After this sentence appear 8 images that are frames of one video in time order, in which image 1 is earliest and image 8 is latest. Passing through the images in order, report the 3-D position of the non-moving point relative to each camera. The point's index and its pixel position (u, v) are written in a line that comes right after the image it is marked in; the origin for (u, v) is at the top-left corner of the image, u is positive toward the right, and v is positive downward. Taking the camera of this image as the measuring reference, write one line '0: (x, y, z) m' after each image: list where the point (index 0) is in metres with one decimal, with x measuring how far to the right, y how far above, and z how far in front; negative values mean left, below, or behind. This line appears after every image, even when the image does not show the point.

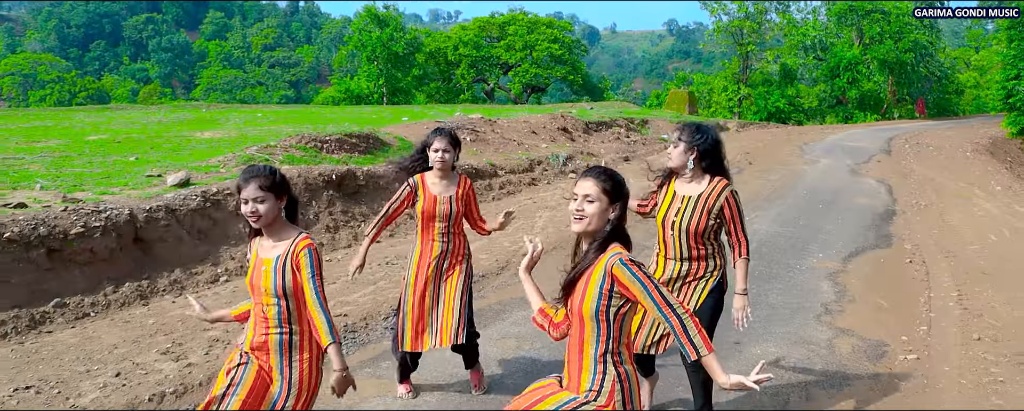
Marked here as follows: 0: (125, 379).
0: (-1.9, -0.9, +4.6) m
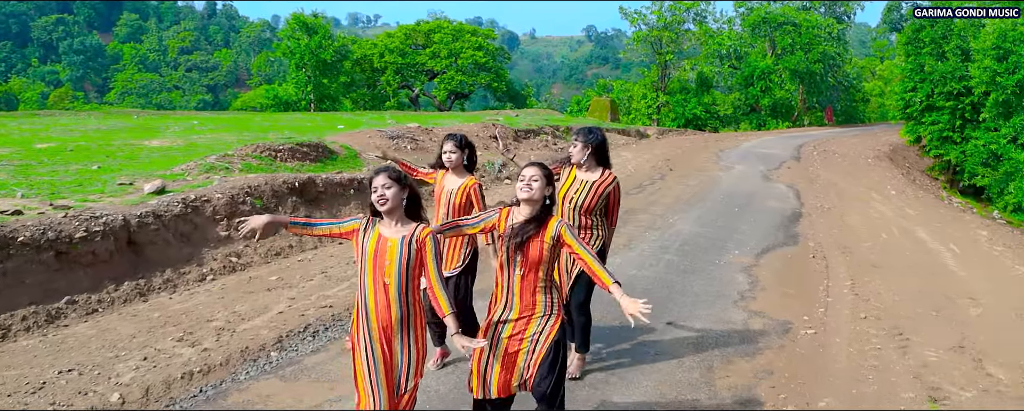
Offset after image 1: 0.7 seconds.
0: (-2.1, -0.9, +5.4) m
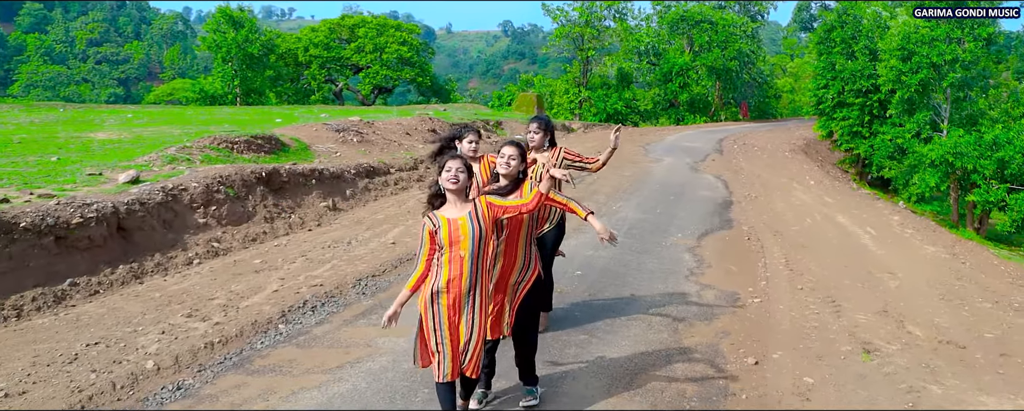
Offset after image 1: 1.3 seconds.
0: (-2.1, -0.8, +5.8) m
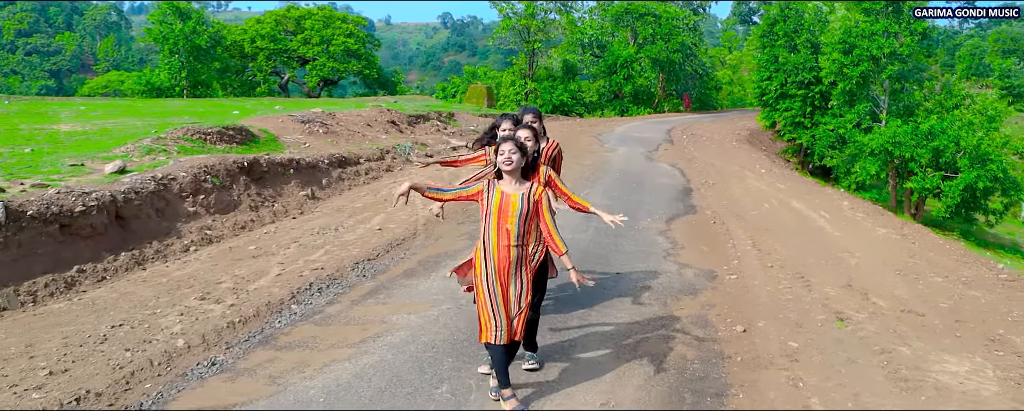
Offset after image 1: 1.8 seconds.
0: (-2.1, -0.7, +6.1) m
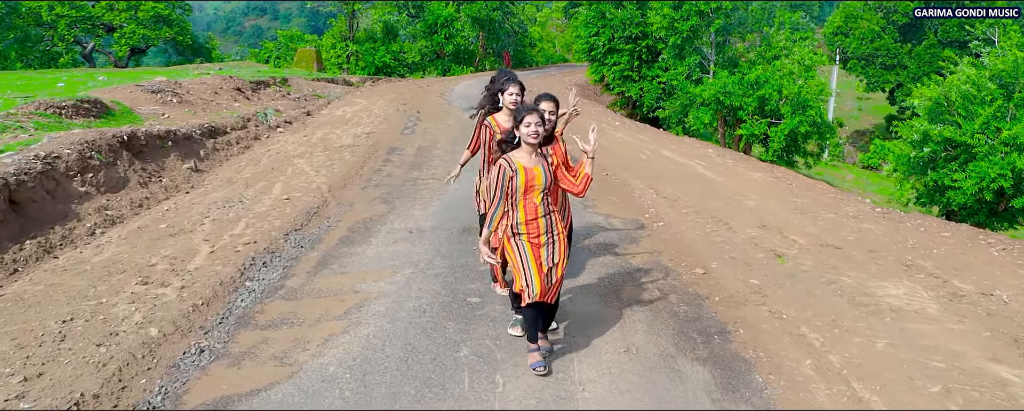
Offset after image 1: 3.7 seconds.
0: (-2.2, -0.6, +5.7) m
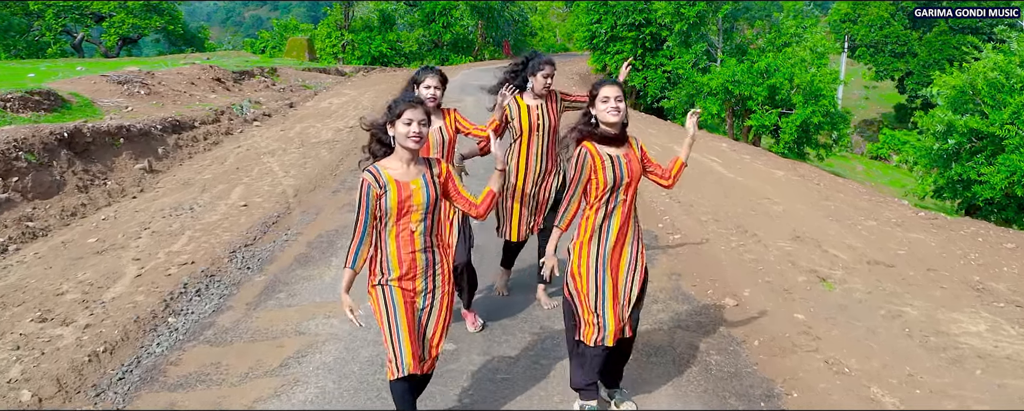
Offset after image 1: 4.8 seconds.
0: (-2.3, -0.7, +4.5) m
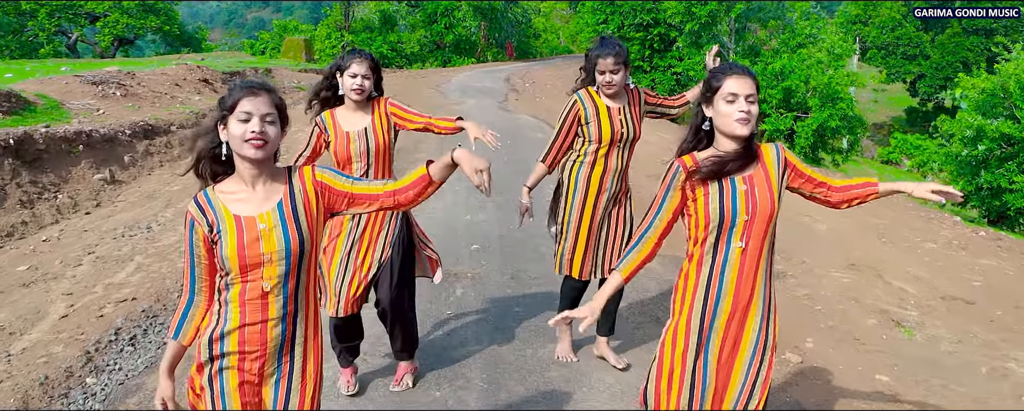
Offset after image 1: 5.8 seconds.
0: (-2.3, -0.8, +3.5) m
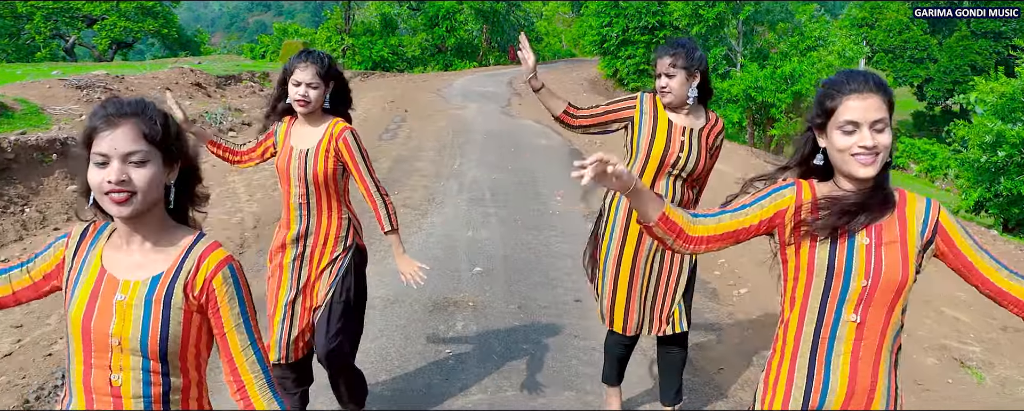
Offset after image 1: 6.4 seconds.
0: (-2.3, -0.9, +2.9) m
